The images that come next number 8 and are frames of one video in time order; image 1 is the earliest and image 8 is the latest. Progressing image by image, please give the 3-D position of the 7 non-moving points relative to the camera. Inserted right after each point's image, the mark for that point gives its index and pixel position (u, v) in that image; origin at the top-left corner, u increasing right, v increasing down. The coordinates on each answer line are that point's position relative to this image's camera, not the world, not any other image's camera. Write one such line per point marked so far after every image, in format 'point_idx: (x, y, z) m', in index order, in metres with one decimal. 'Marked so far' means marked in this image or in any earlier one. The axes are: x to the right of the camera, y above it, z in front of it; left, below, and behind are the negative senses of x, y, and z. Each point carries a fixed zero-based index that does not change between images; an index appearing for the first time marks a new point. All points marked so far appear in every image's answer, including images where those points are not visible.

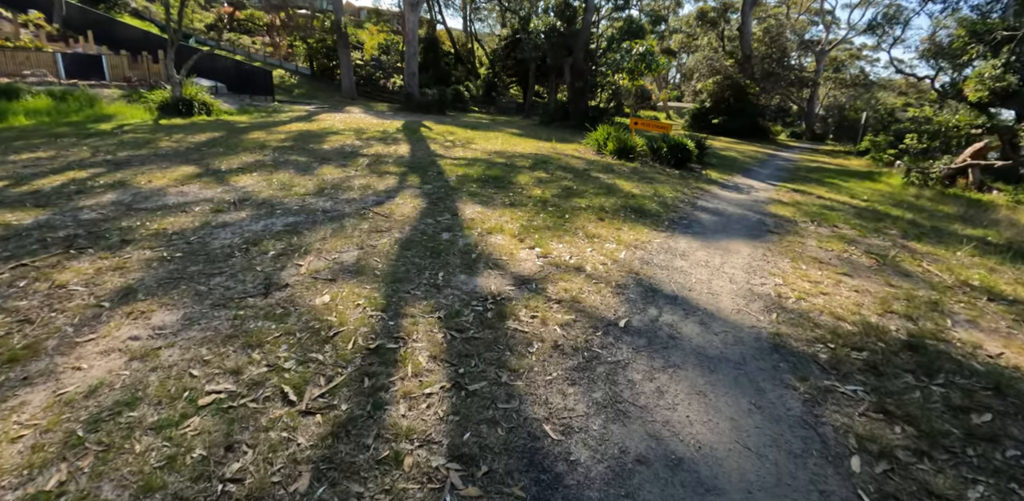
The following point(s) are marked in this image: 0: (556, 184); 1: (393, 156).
0: (+0.7, +1.1, +7.8) m
1: (-2.4, +1.9, +10.0) m
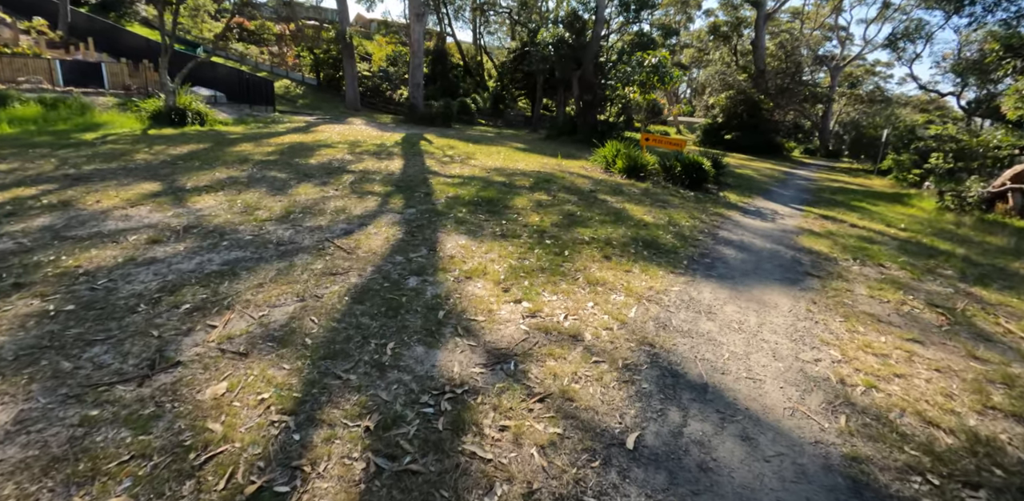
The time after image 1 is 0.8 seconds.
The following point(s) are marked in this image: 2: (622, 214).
0: (+0.6, +0.6, +6.9) m
1: (-2.4, +1.5, +9.2) m
2: (+1.6, +0.5, +6.8) m
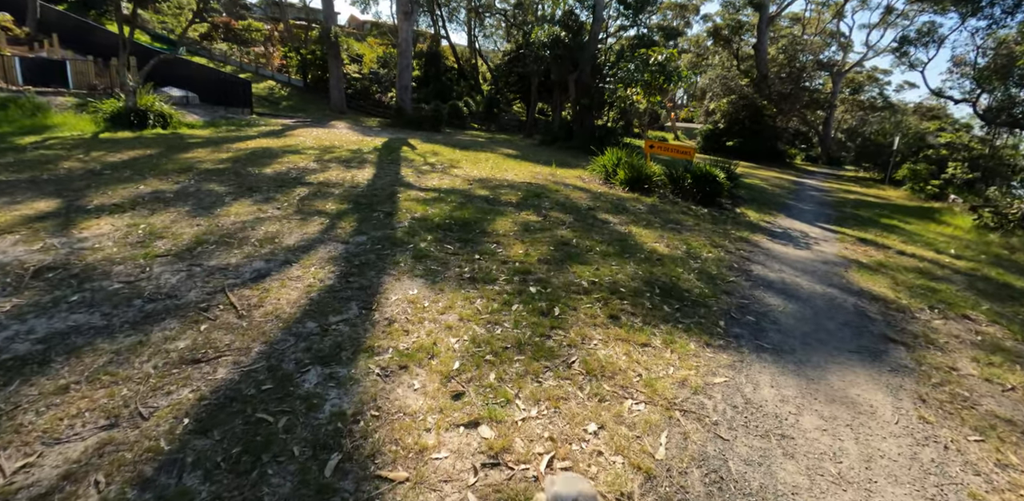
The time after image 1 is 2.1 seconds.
0: (+0.4, +0.2, +5.5) m
1: (-2.7, +1.0, +7.8) m
2: (+1.3, +0.1, +5.5) m
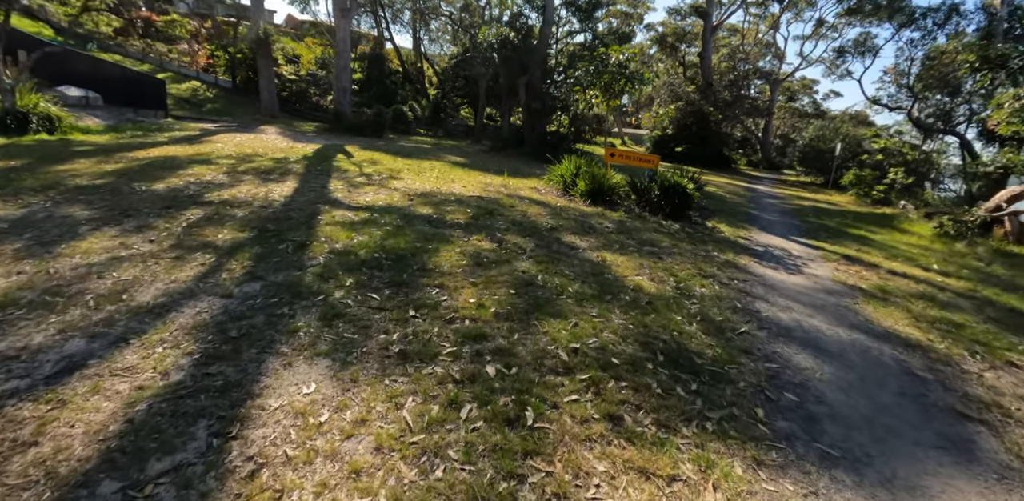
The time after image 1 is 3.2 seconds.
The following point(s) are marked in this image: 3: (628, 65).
0: (-0.1, -0.1, +4.4) m
1: (-3.4, +0.6, +6.4) m
2: (+0.9, -0.2, +4.4) m
3: (+3.8, +5.8, +15.2) m
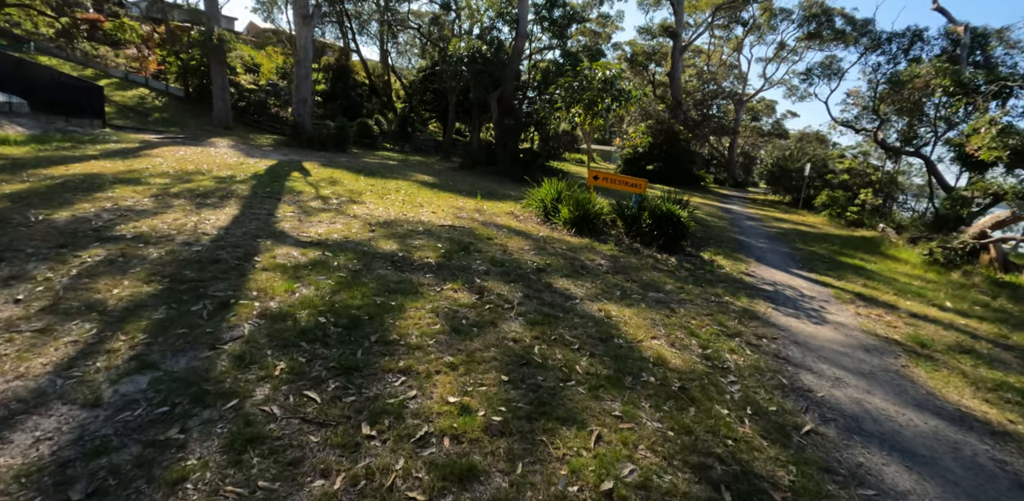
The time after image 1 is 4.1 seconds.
0: (-0.1, -0.6, +3.4) m
1: (-3.6, +0.1, +5.2) m
2: (+0.8, -0.7, +3.5) m
3: (+2.9, +5.1, +14.6) m
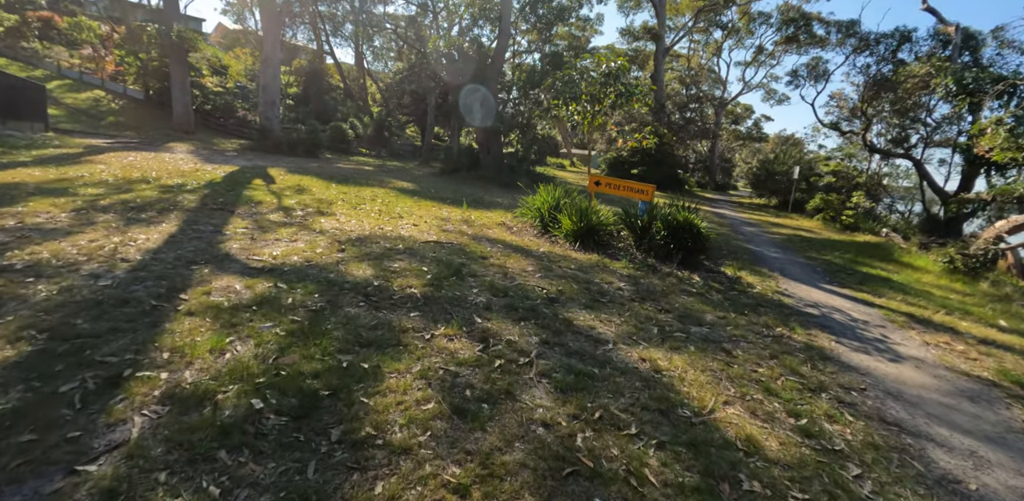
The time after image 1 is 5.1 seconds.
0: (0.0, -0.8, +2.4) m
1: (-3.5, -0.2, +4.0) m
2: (+0.9, -0.9, +2.5) m
3: (+2.5, +4.8, +13.8) m
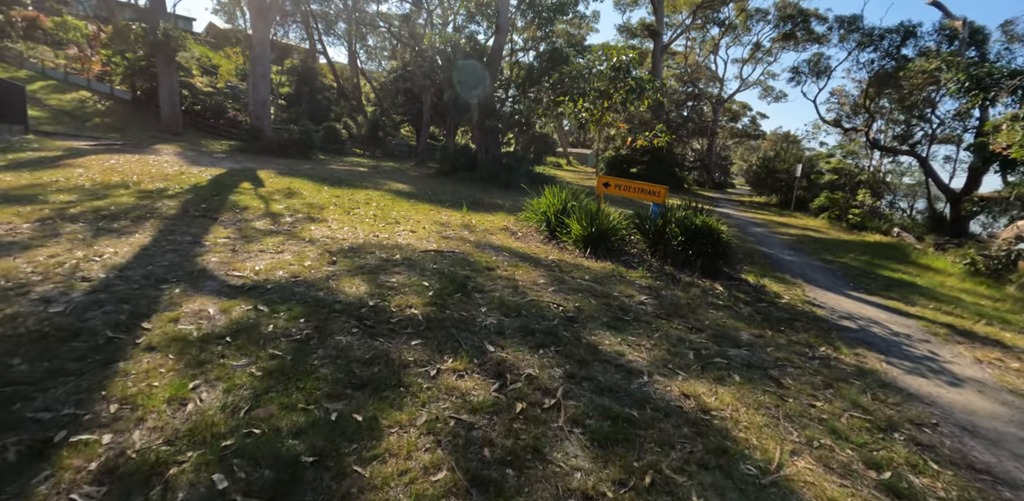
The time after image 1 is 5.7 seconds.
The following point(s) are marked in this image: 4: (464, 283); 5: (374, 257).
0: (+0.1, -0.9, +1.9) m
1: (-3.4, -0.3, +3.5) m
2: (+1.0, -1.0, +2.0) m
3: (+2.5, +4.7, +13.3) m
4: (-0.4, -0.3, +4.3) m
5: (-1.4, -0.1, +4.9) m
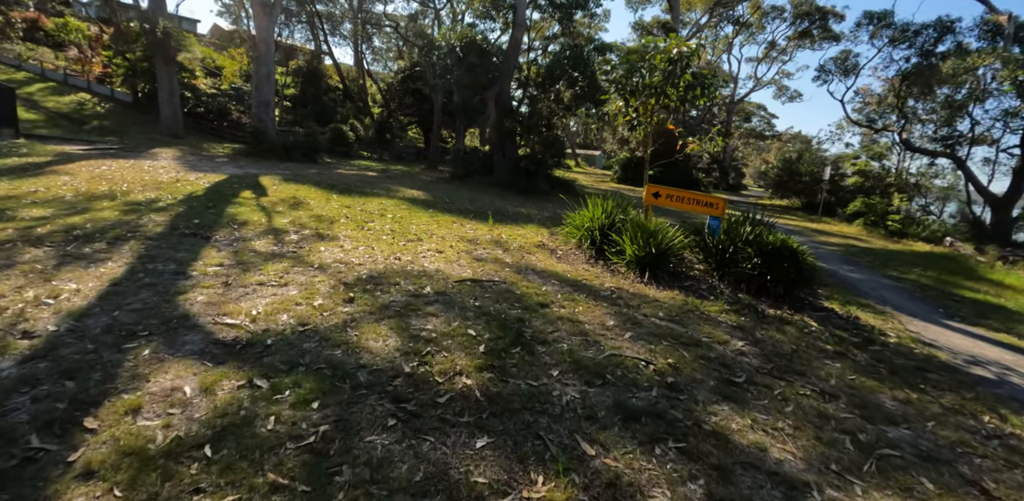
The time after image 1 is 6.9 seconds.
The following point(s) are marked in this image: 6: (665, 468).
0: (+0.6, -1.1, +1.0) m
1: (-3.0, -0.5, +2.6) m
2: (+1.5, -1.2, +1.1) m
3: (+3.0, +4.5, +12.4) m
4: (+0.1, -0.5, +3.4) m
5: (-0.9, -0.3, +4.0) m
6: (+0.6, -0.9, +2.1) m
